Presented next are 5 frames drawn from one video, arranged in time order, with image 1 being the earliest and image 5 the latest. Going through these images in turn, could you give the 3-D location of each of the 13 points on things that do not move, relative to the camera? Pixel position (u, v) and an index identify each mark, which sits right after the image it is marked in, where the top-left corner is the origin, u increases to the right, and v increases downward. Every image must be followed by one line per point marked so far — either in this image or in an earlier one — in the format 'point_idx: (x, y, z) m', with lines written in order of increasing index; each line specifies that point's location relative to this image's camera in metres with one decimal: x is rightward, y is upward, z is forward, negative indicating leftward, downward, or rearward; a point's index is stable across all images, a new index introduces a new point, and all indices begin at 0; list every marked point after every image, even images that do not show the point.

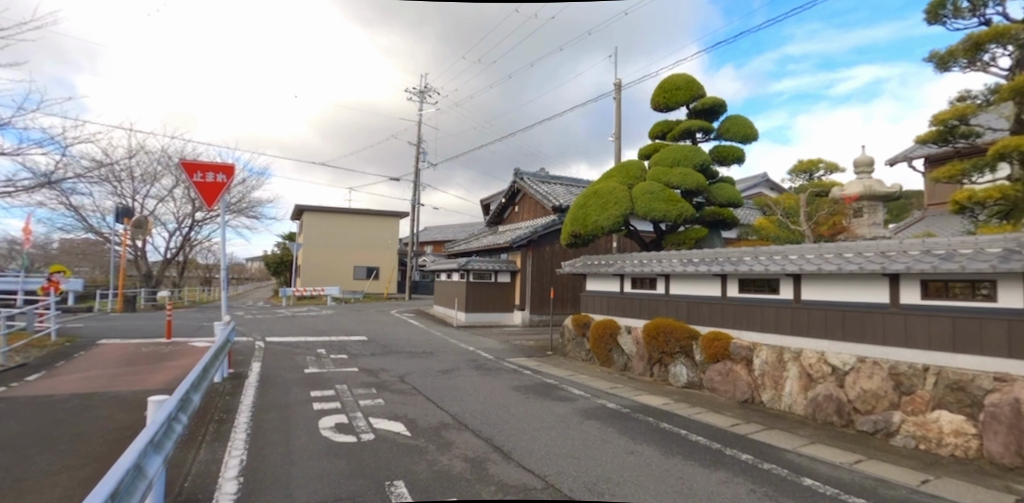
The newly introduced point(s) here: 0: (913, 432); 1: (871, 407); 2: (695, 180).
0: (+4.2, -1.9, +5.2) m
1: (+4.2, -1.8, +5.8) m
2: (+4.2, +1.7, +11.4) m
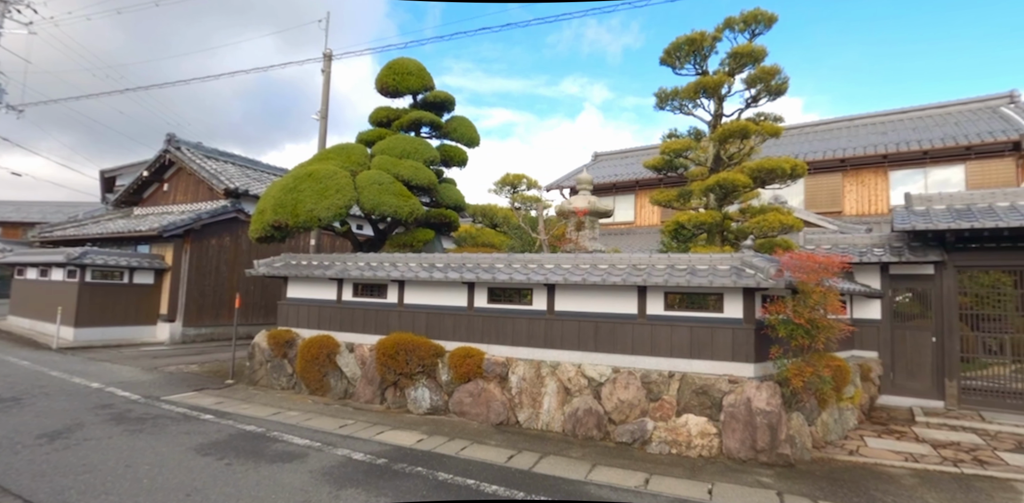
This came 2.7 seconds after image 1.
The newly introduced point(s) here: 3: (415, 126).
0: (+1.7, -2.1, +5.5) m
1: (+1.4, -2.0, +5.9) m
2: (-1.9, +1.6, +10.4) m
3: (-2.2, +2.9, +11.3) m
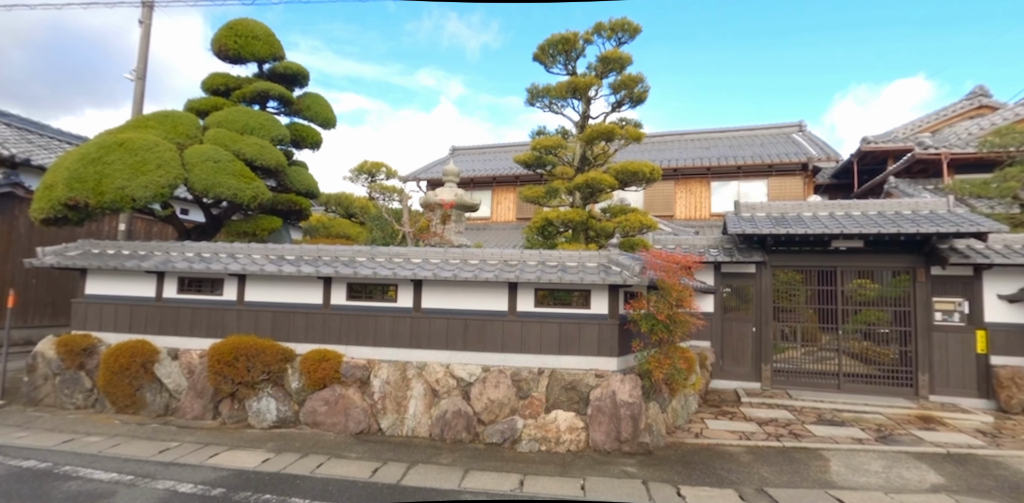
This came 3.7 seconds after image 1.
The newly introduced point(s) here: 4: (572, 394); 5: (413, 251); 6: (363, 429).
0: (+0.3, -2.0, +5.4) m
1: (-0.2, -1.9, +5.8) m
2: (-4.5, +1.8, +9.2) m
3: (-5.0, +3.1, +9.9) m
4: (+0.7, -1.6, +5.6) m
5: (-1.3, 0.0, +6.7) m
6: (-1.8, -2.2, +6.1) m
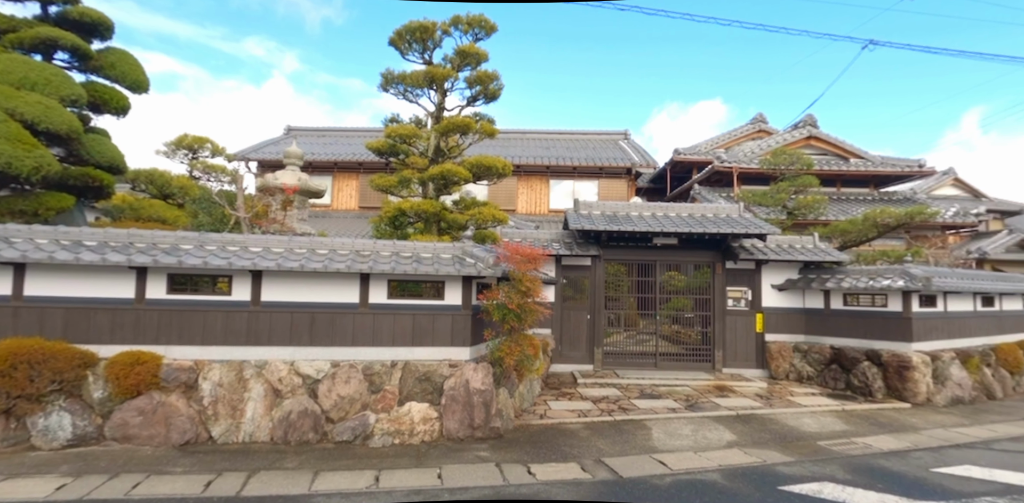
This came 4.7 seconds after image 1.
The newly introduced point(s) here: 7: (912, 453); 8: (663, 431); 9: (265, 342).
0: (-1.4, -1.9, +5.4) m
1: (-1.9, -1.8, +5.6) m
2: (-6.8, +2.0, +7.6) m
3: (-7.6, +3.3, +8.1) m
4: (-1.0, -1.5, +5.6) m
5: (-3.2, +0.1, +6.1) m
6: (-3.5, -2.0, +5.4) m
7: (+3.6, -1.8, +4.5) m
8: (+1.6, -1.9, +5.2) m
9: (-2.9, -1.1, +5.8) m
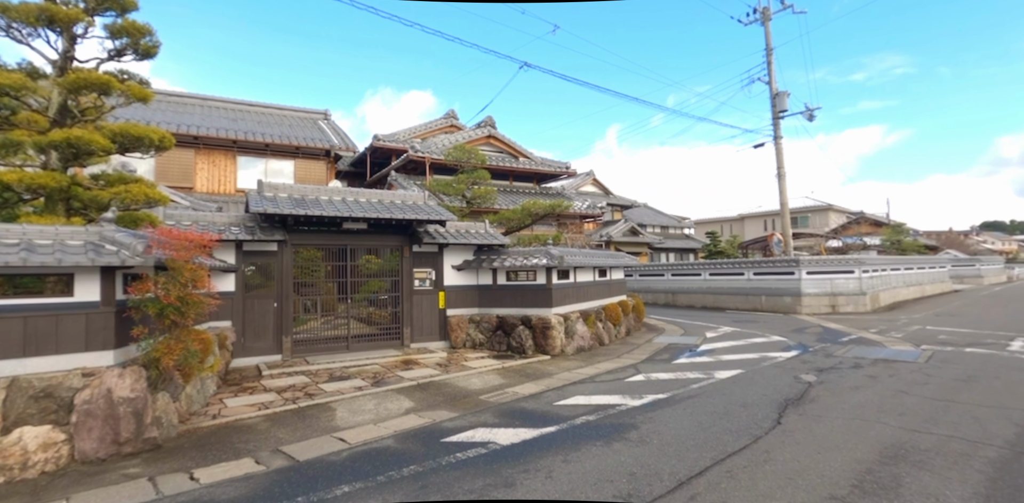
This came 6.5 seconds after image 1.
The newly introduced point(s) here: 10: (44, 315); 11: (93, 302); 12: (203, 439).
0: (-4.4, -1.8, +4.1) m
1: (-5.0, -1.7, +4.1) m
2: (-10.3, +2.1, +3.3) m
3: (-11.2, +3.4, +3.4) m
4: (-4.2, -1.4, +4.5) m
5: (-6.4, +0.3, +3.8) m
6: (-6.4, -2.0, +3.2) m
7: (+0.4, -1.7, +5.8) m
8: (-1.8, -1.7, +5.4) m
9: (-6.0, -1.0, +3.8) m
10: (-4.3, -0.6, +4.6) m
11: (-4.0, -0.5, +4.8) m
12: (-3.0, -1.9, +4.9) m
